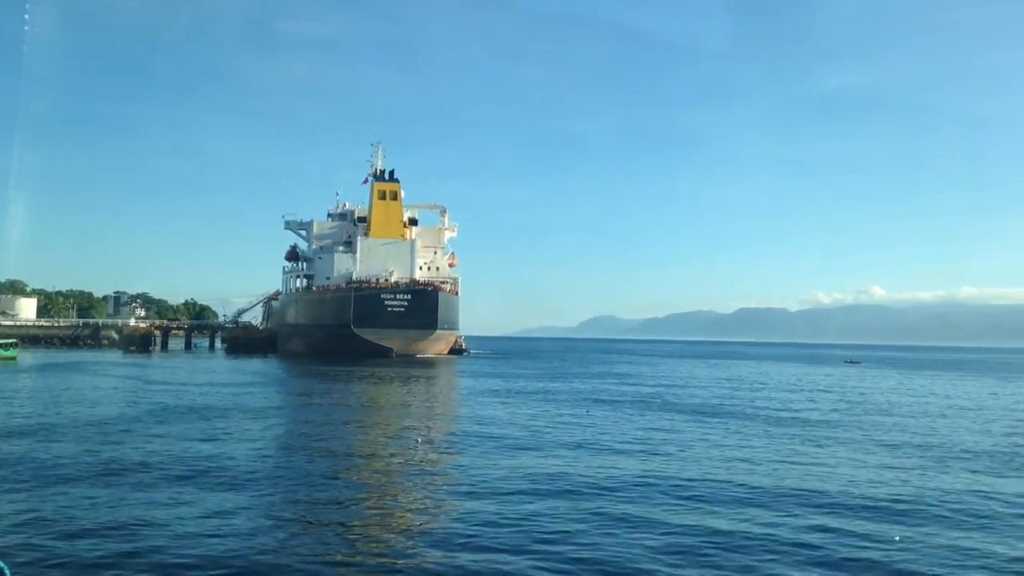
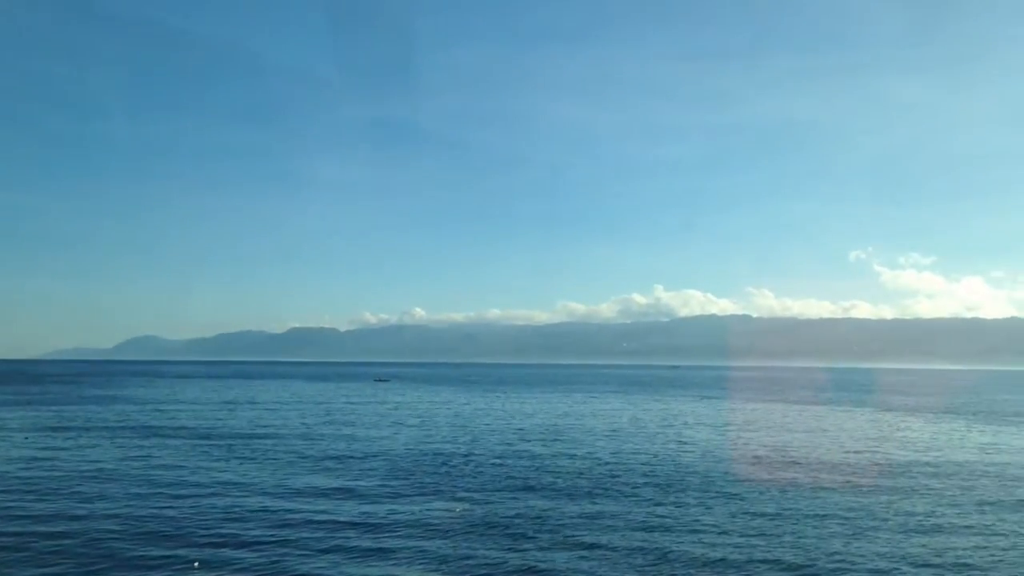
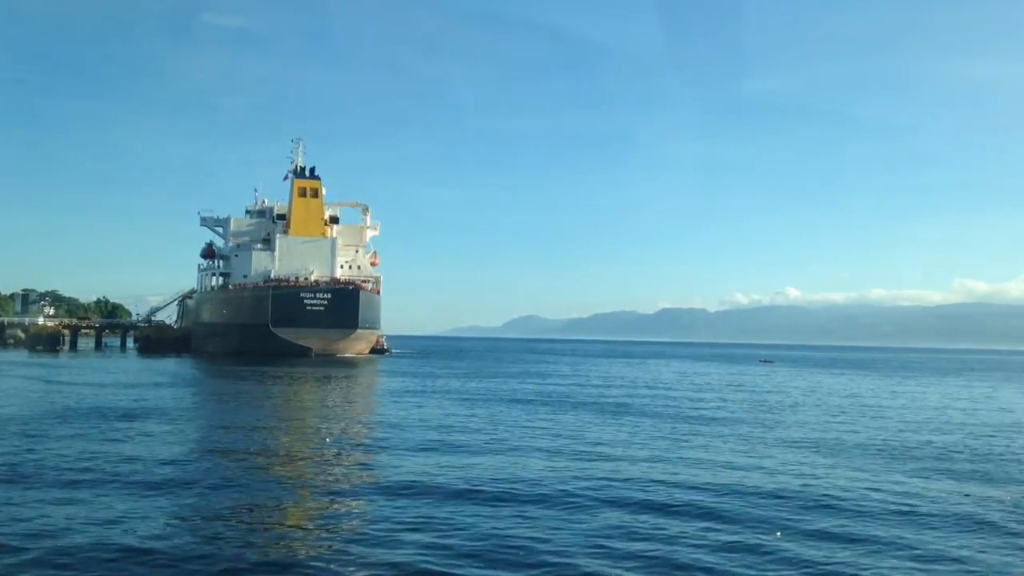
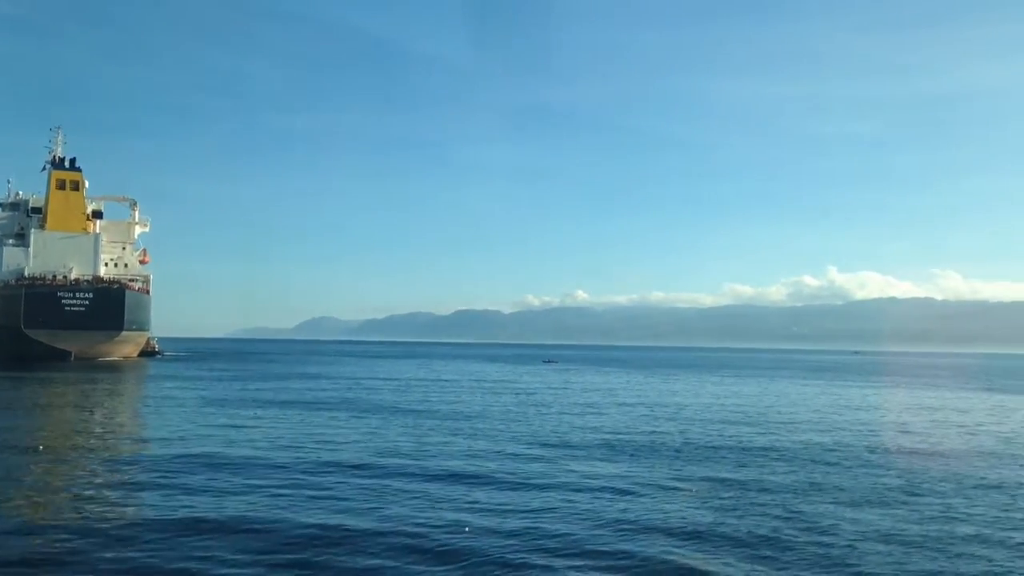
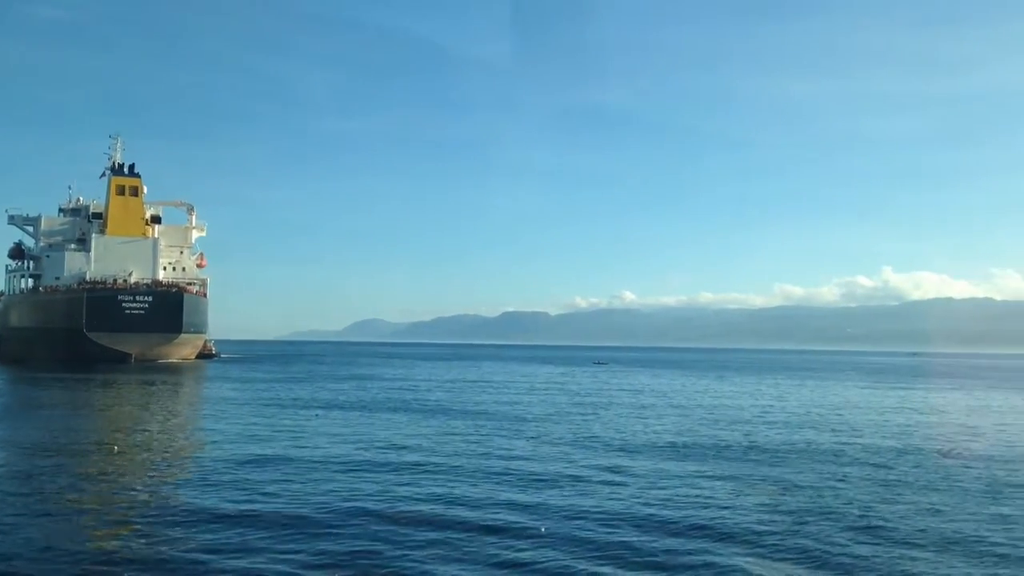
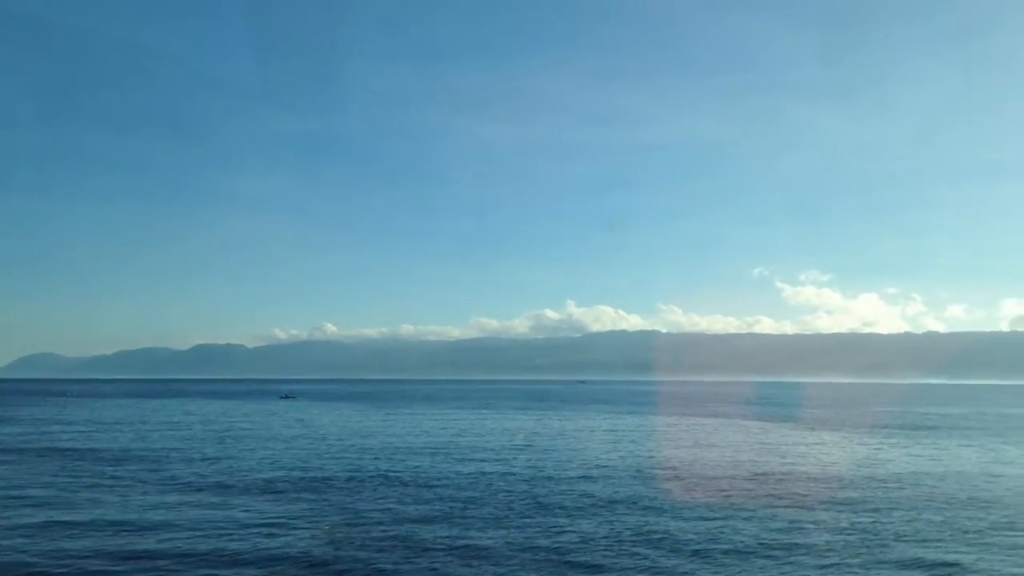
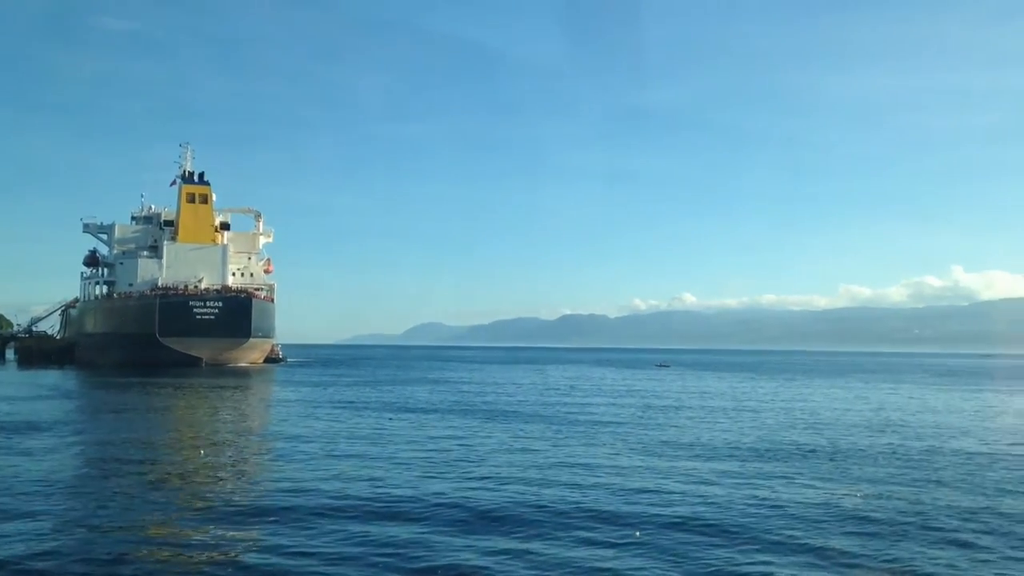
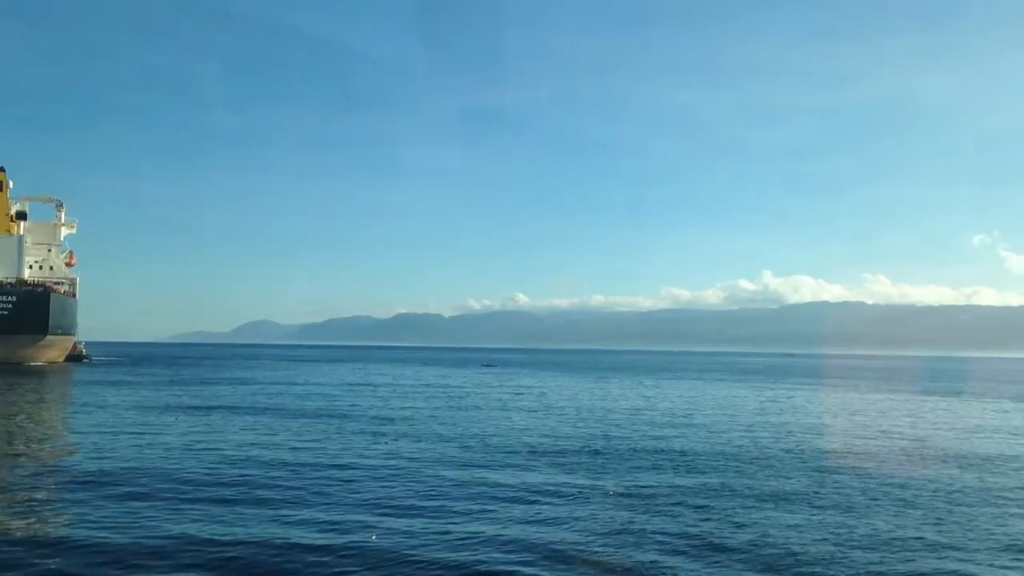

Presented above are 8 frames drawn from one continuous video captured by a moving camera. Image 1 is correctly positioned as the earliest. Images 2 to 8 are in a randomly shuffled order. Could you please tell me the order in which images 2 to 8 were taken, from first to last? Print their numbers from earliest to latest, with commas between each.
3, 7, 5, 4, 8, 2, 6
